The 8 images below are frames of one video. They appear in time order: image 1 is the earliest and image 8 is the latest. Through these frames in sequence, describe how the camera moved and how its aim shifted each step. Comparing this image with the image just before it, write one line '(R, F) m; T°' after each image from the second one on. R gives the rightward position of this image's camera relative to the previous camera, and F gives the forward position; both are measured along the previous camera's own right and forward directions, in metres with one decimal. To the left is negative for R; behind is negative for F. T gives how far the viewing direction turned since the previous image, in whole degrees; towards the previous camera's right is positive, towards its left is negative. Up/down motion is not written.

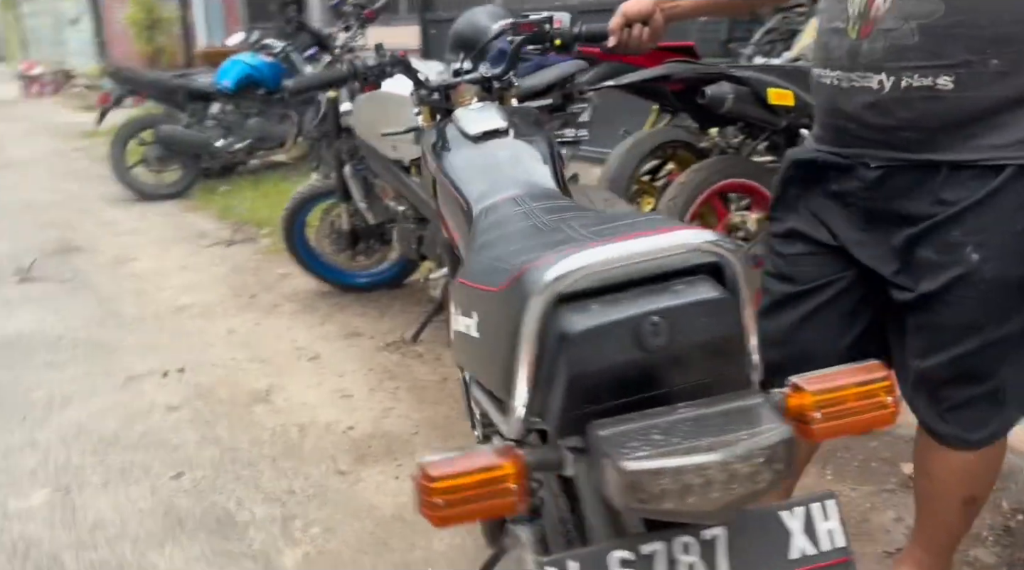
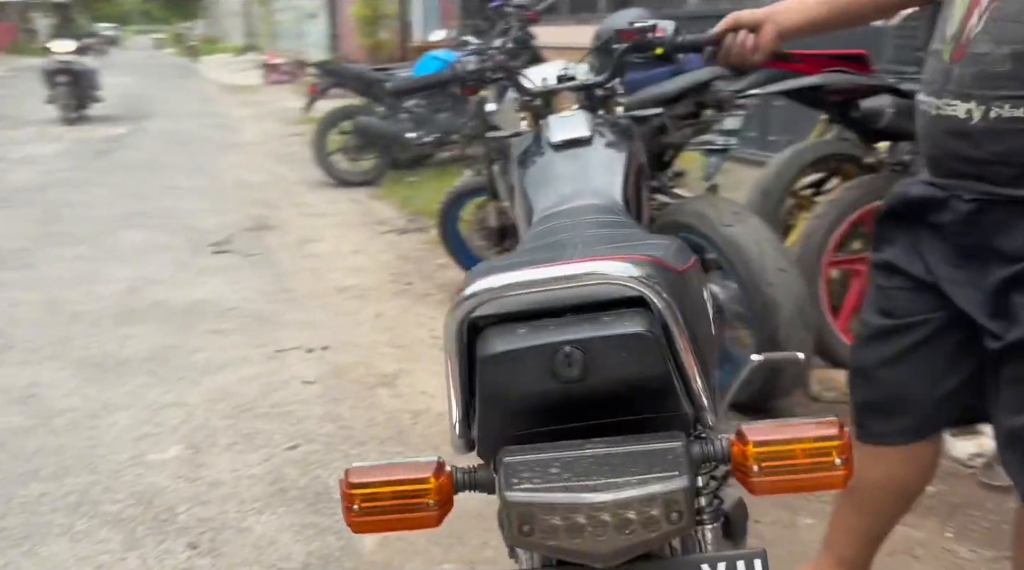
(+0.3, 0.0) m; -13°
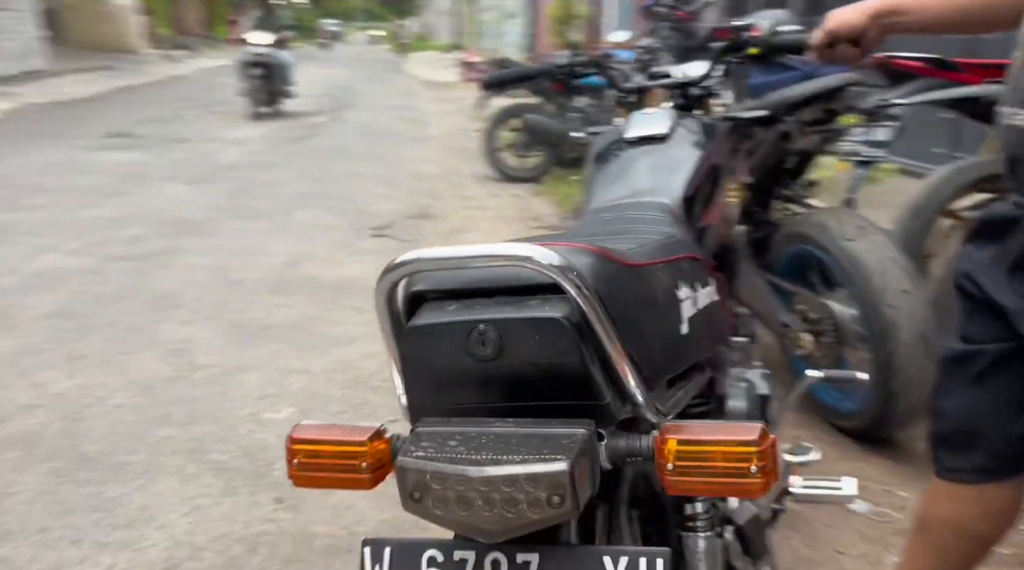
(+0.3, 0.0) m; -12°
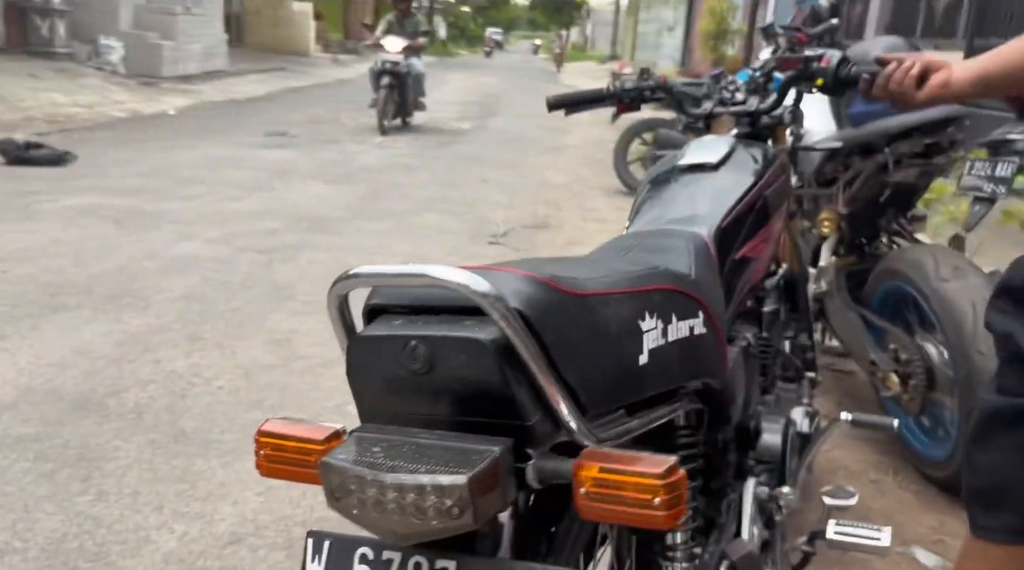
(+0.2, 0.0) m; -9°
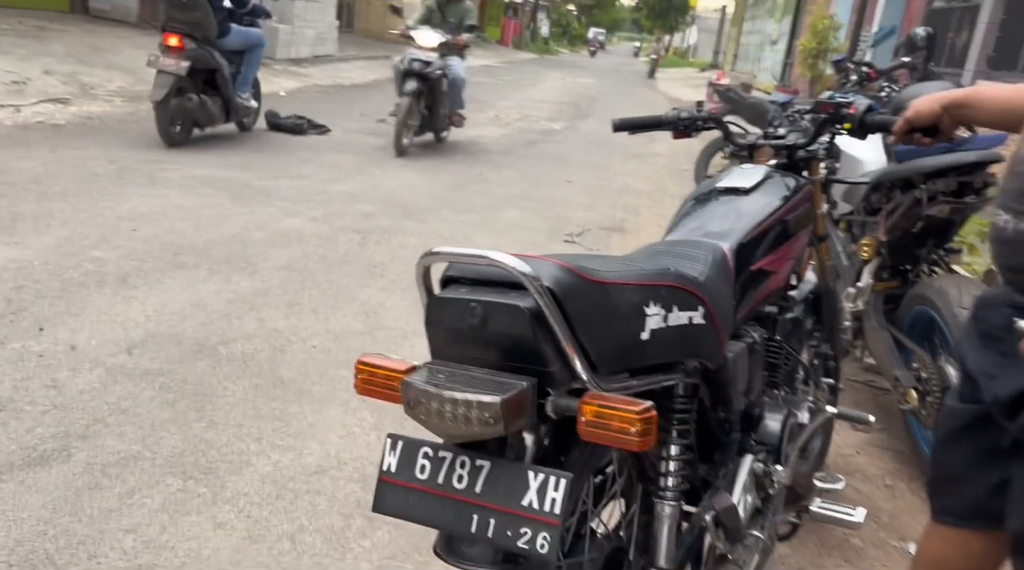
(+0.1, -0.4) m; -5°
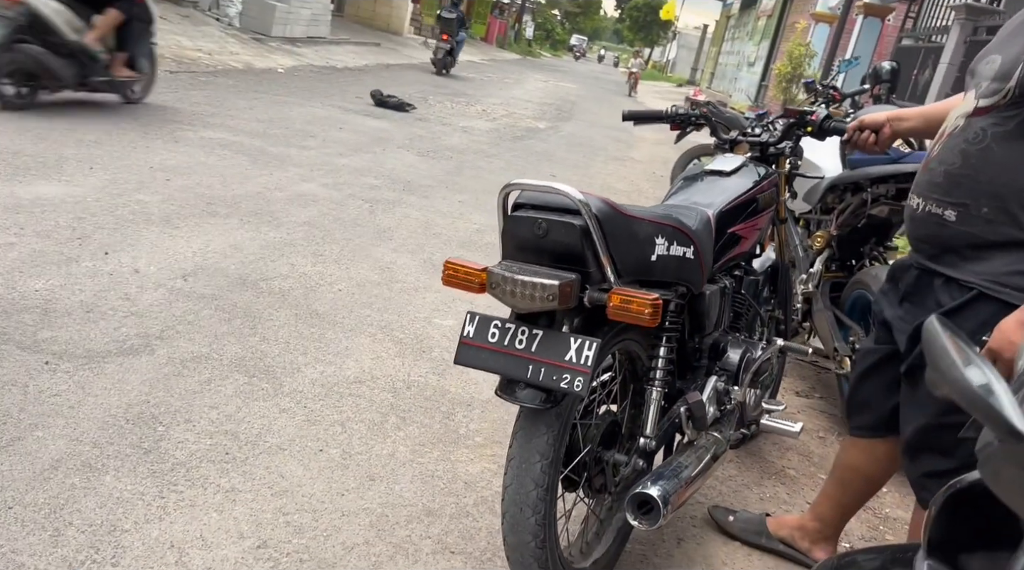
(-0.2, -0.6) m; +2°
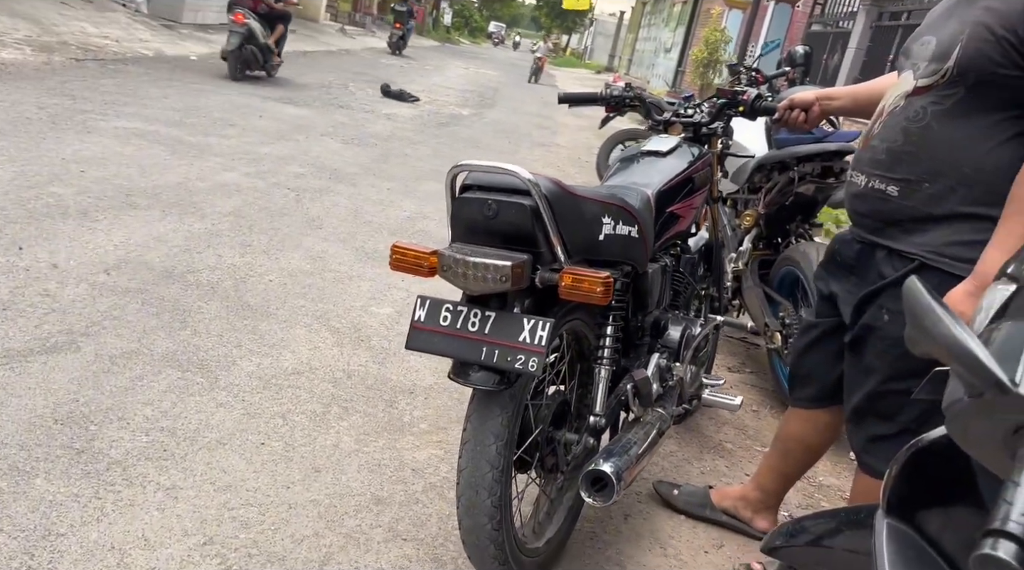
(-0.1, 0.0) m; +5°
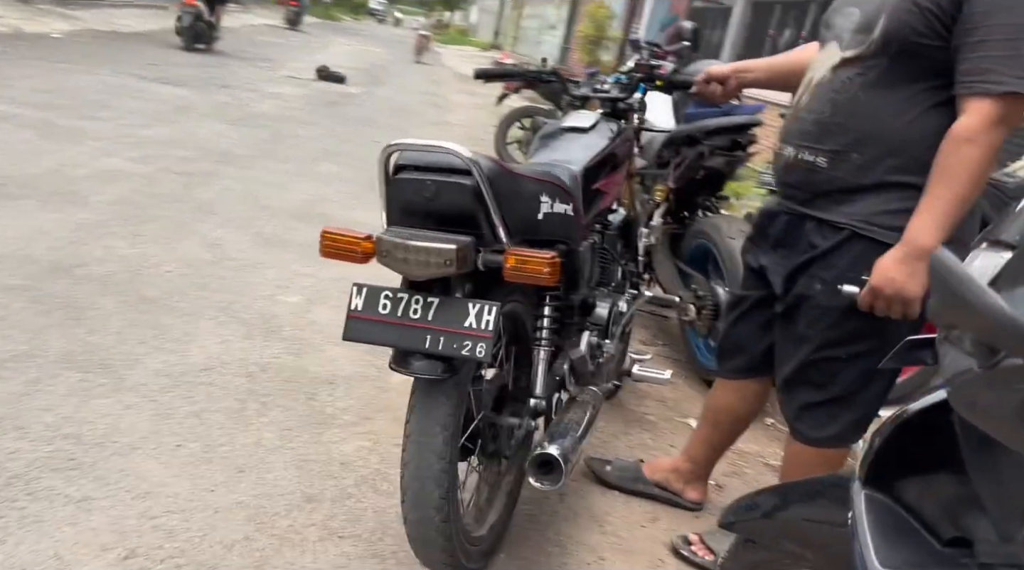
(-0.1, +0.1) m; +7°
